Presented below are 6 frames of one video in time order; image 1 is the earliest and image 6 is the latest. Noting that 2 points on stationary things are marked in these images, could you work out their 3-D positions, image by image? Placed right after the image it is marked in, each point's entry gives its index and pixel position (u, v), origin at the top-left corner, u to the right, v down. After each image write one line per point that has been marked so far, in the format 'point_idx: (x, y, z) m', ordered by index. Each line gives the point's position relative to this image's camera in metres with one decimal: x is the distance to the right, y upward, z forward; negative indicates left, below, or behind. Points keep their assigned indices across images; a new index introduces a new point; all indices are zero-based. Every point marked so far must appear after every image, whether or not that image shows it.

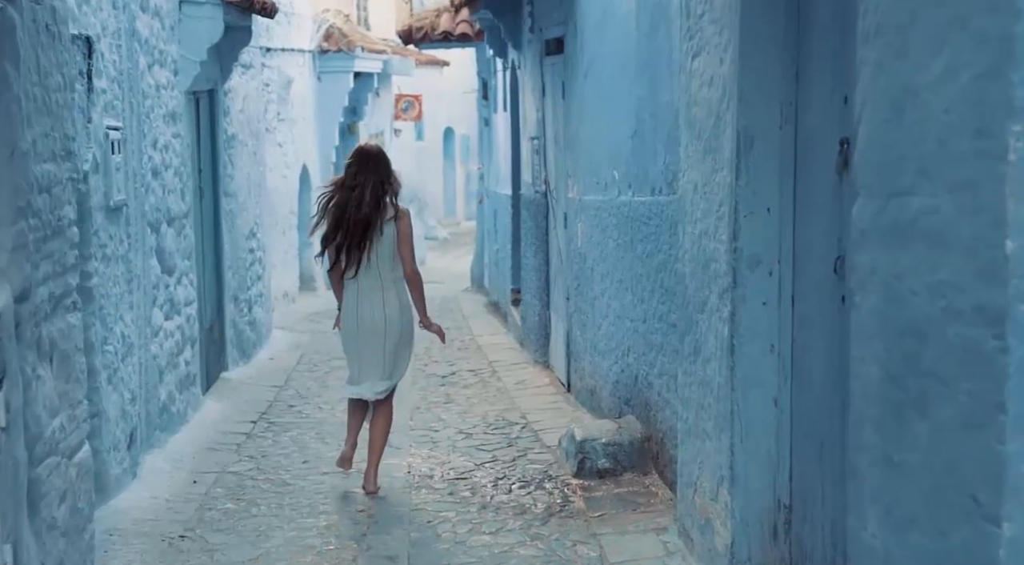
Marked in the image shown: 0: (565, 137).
0: (+0.3, +0.9, +9.2) m
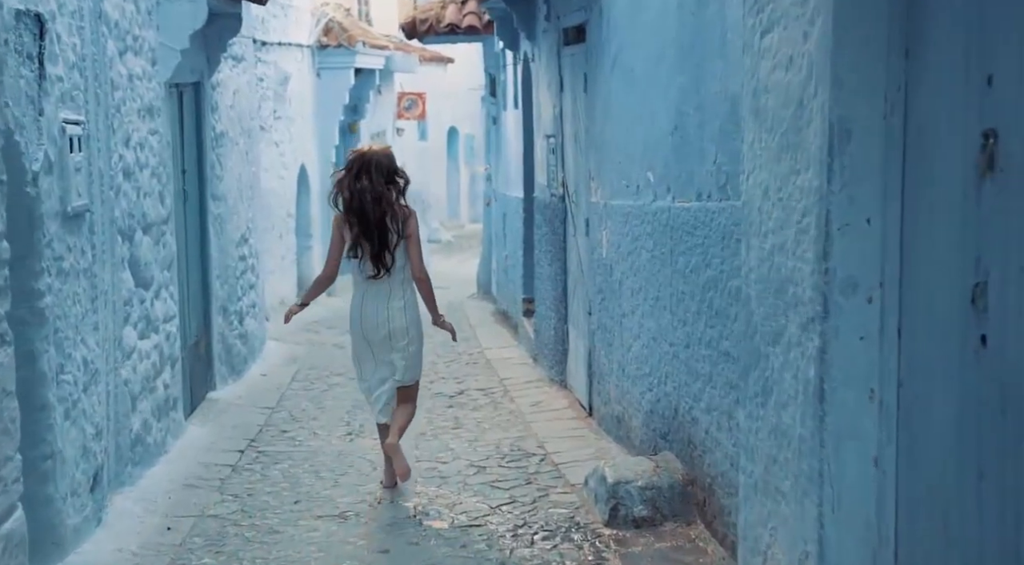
0: (+0.4, +0.9, +8.3) m
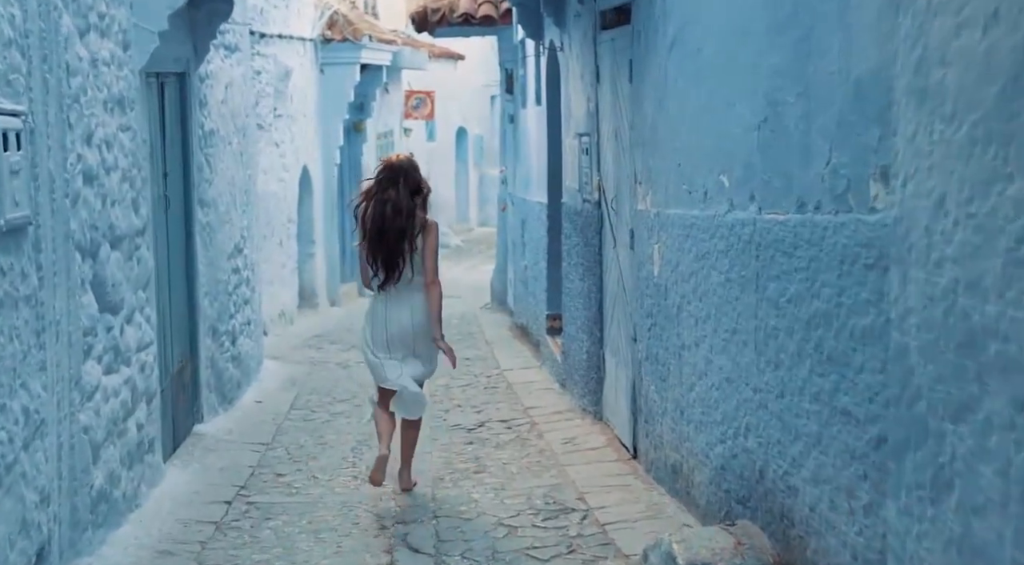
0: (+0.6, +0.8, +7.1) m
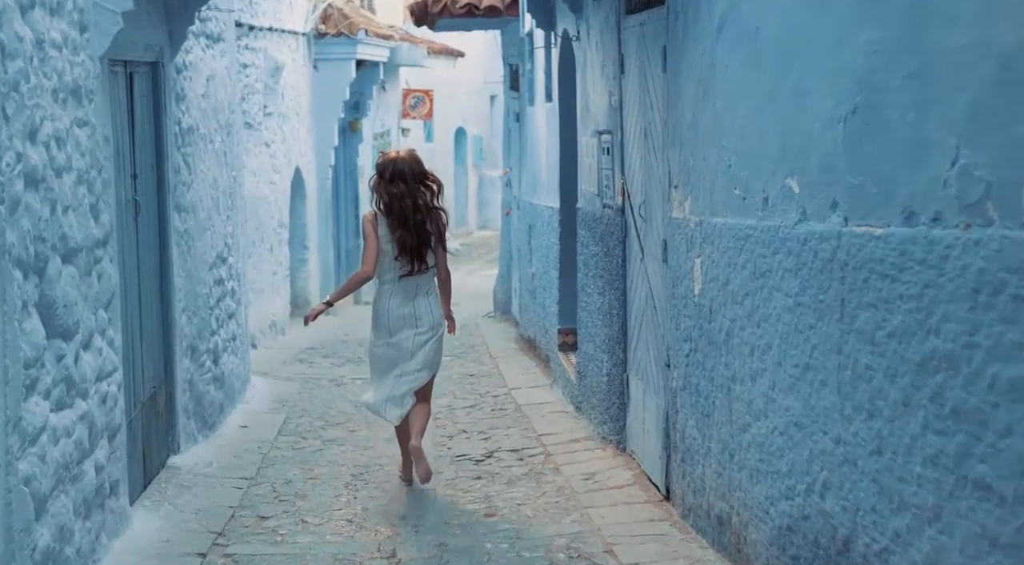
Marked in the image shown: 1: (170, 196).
0: (+0.7, +0.7, +6.2) m
1: (-1.9, +0.5, +7.8) m
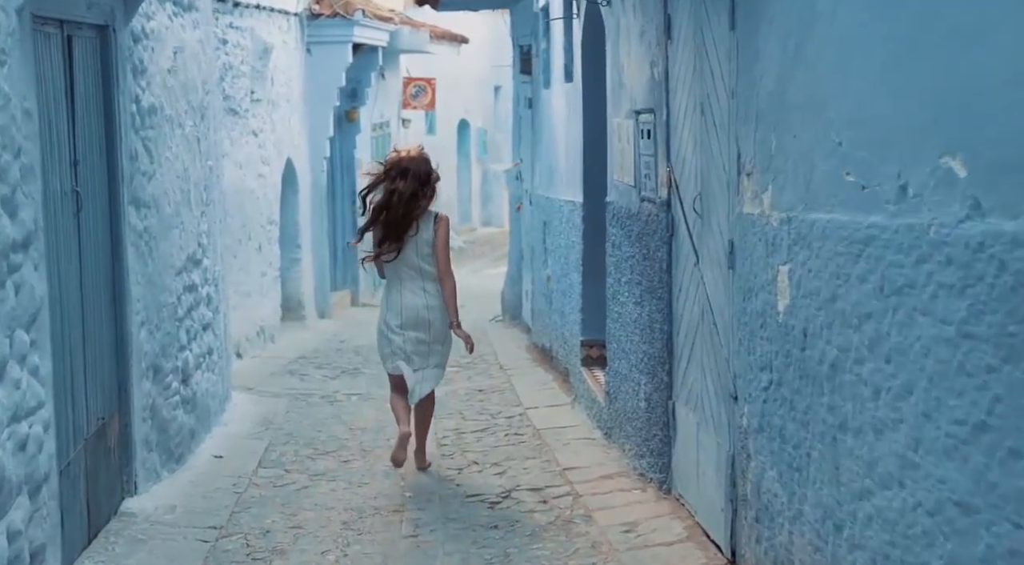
0: (+0.8, +0.6, +4.9) m
1: (-1.8, +0.4, +6.5) m
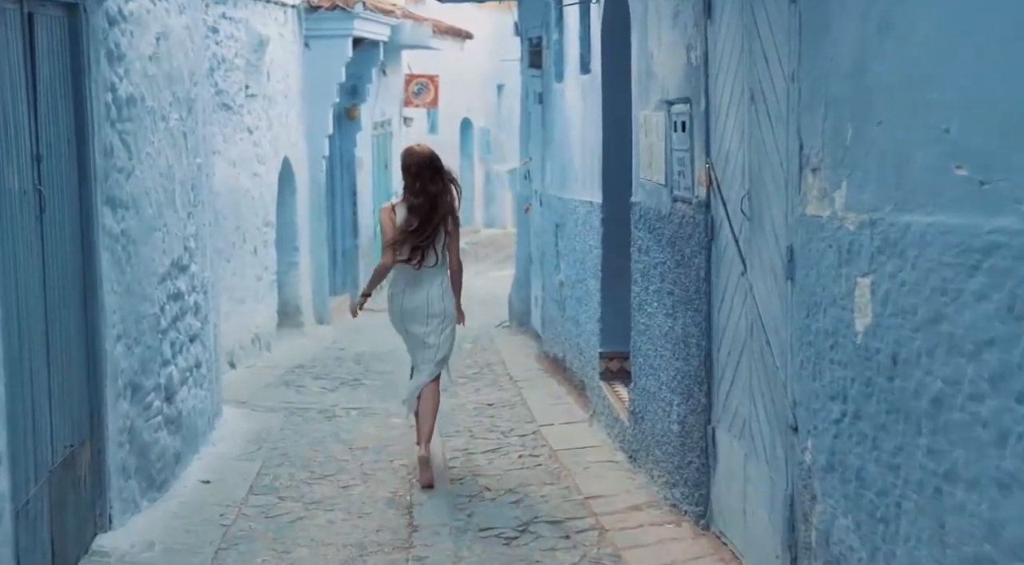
0: (+0.9, +0.6, +4.2) m
1: (-1.7, +0.4, +5.8) m
